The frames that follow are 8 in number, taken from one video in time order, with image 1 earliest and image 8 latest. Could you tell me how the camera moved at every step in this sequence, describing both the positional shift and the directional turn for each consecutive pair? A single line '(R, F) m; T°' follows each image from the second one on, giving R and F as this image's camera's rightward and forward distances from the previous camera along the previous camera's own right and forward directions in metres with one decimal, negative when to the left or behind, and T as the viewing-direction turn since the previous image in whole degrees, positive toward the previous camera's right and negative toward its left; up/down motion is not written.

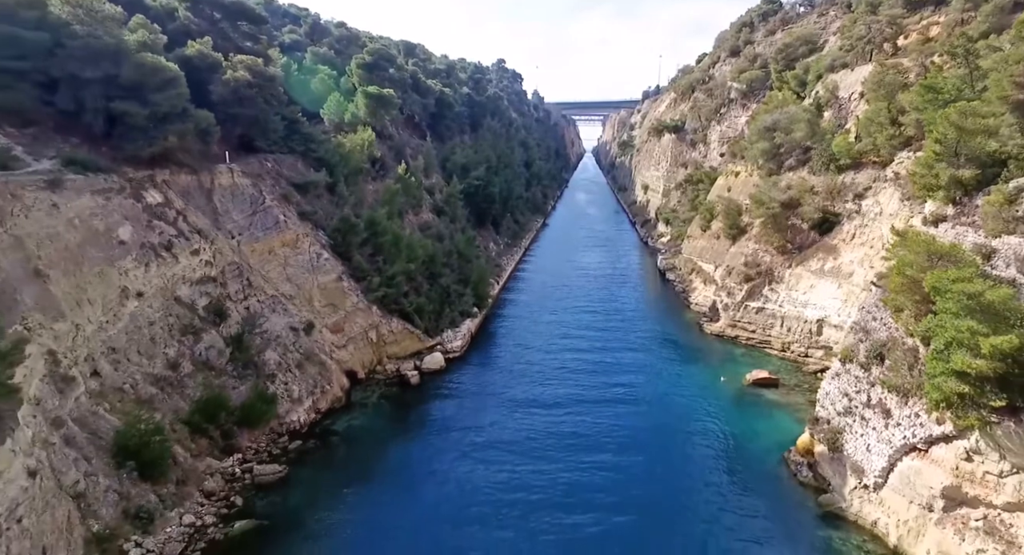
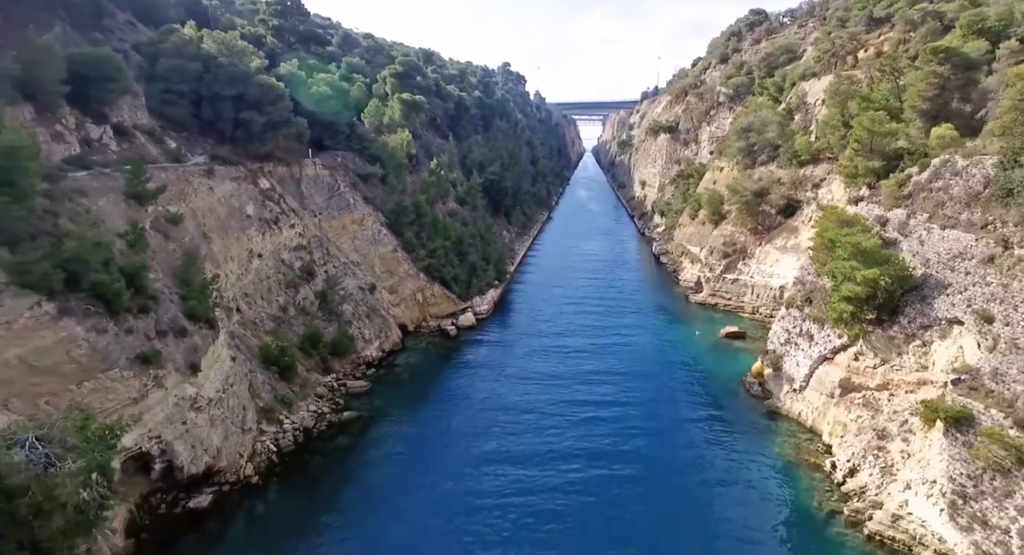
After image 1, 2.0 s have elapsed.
(-1.1, -6.5) m; 0°
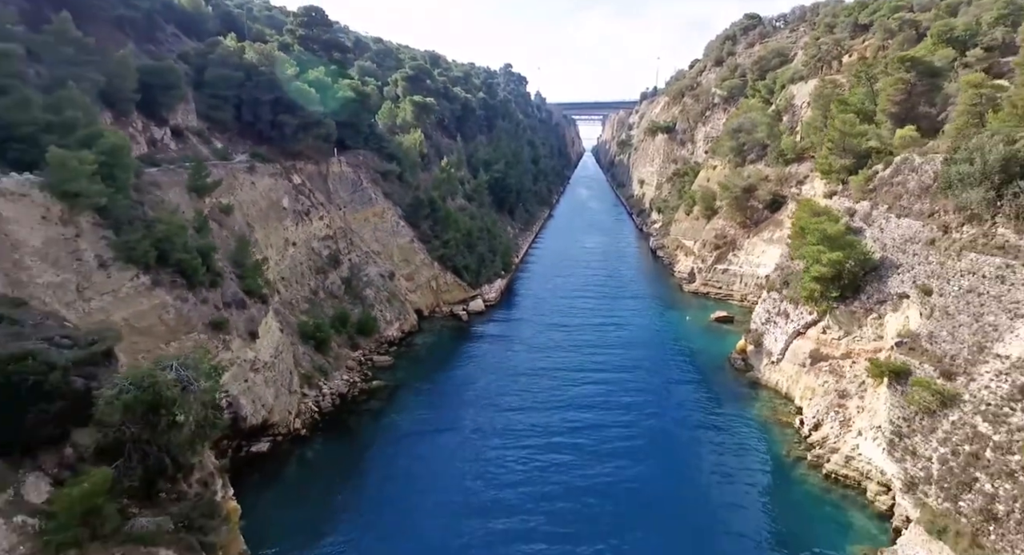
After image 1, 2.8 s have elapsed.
(-0.4, -2.9) m; 0°
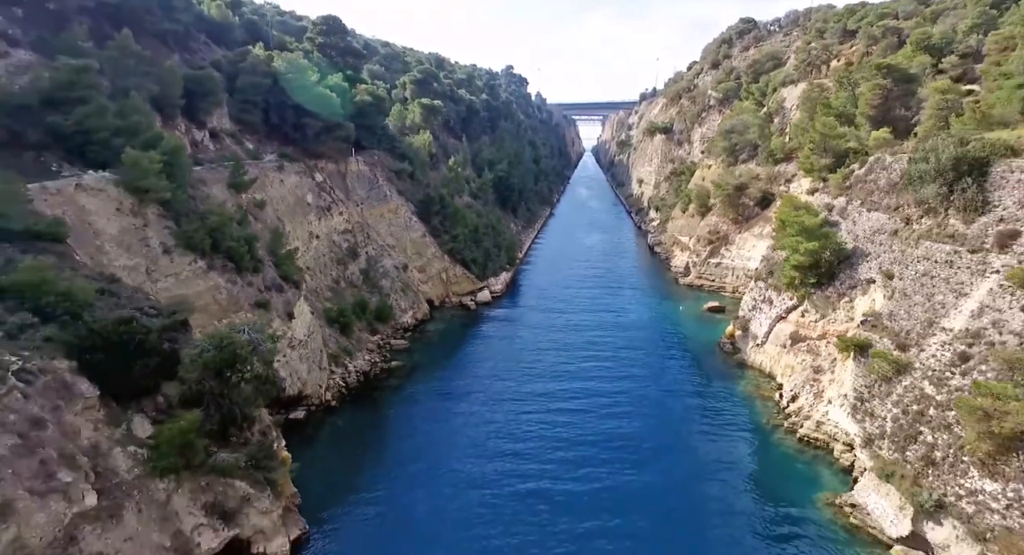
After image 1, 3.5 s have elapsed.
(-0.3, -2.4) m; 0°
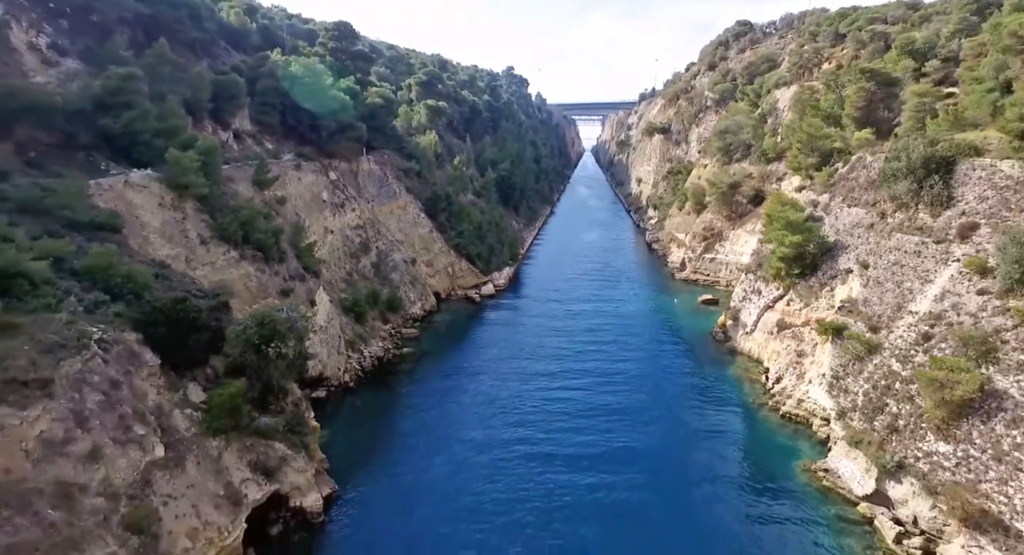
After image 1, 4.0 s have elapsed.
(-0.2, -1.8) m; 0°
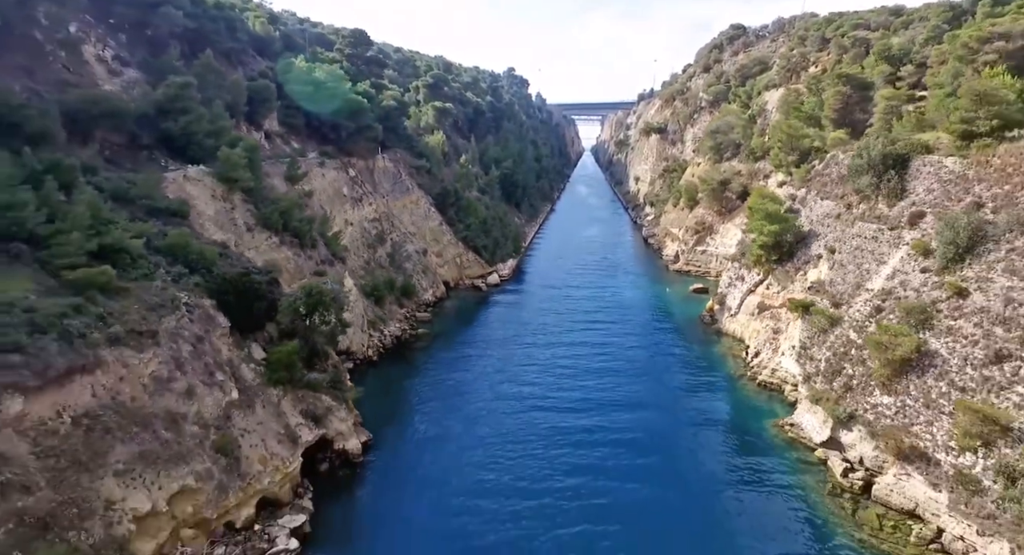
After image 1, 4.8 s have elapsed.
(-0.3, -2.9) m; 0°
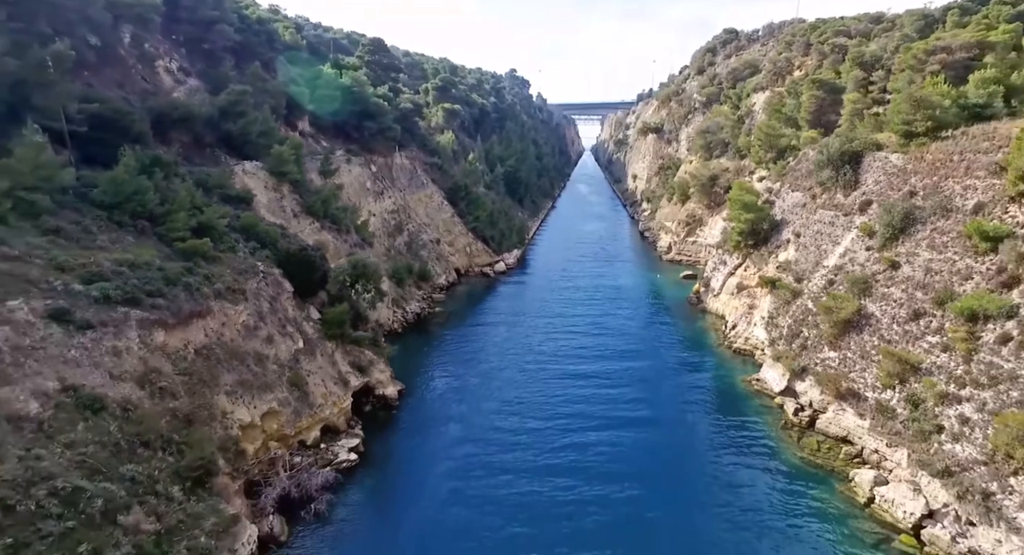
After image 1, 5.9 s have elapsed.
(-0.4, -3.9) m; 0°
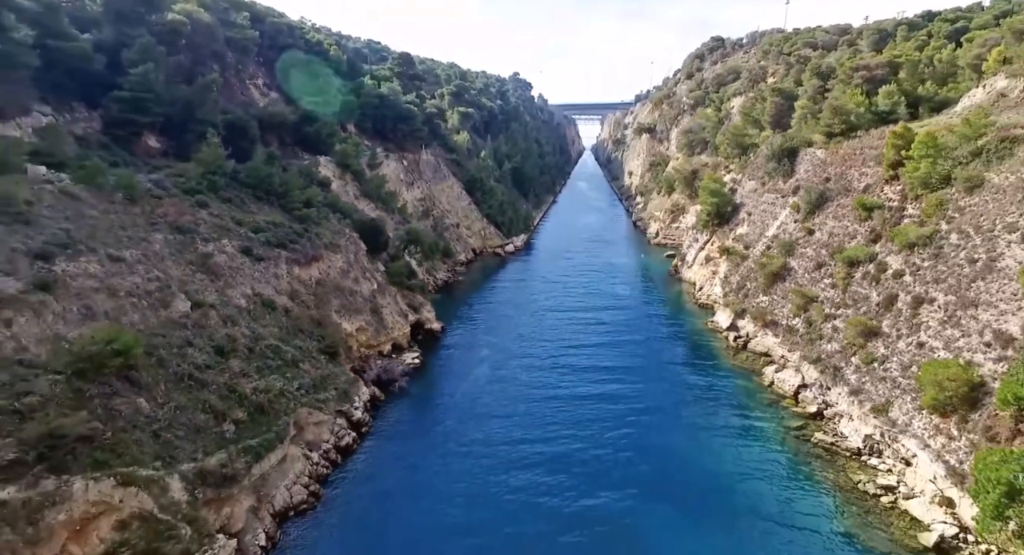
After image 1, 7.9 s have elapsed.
(-0.7, -7.8) m; 0°
